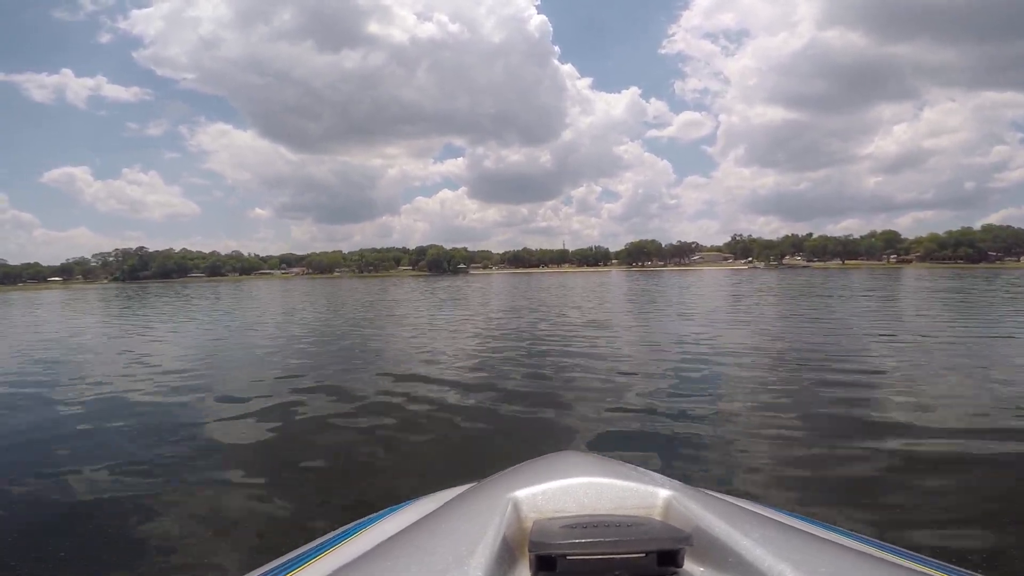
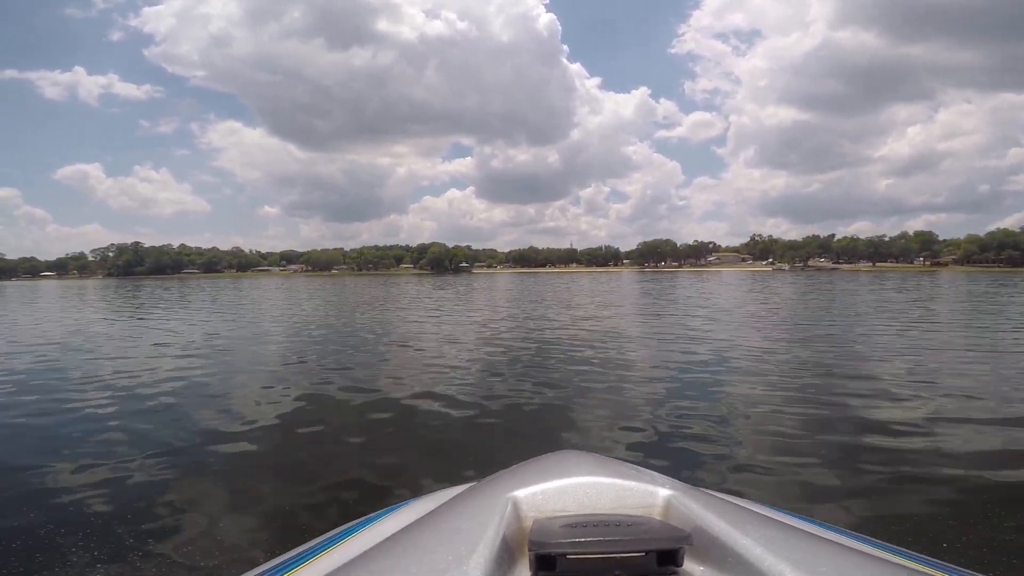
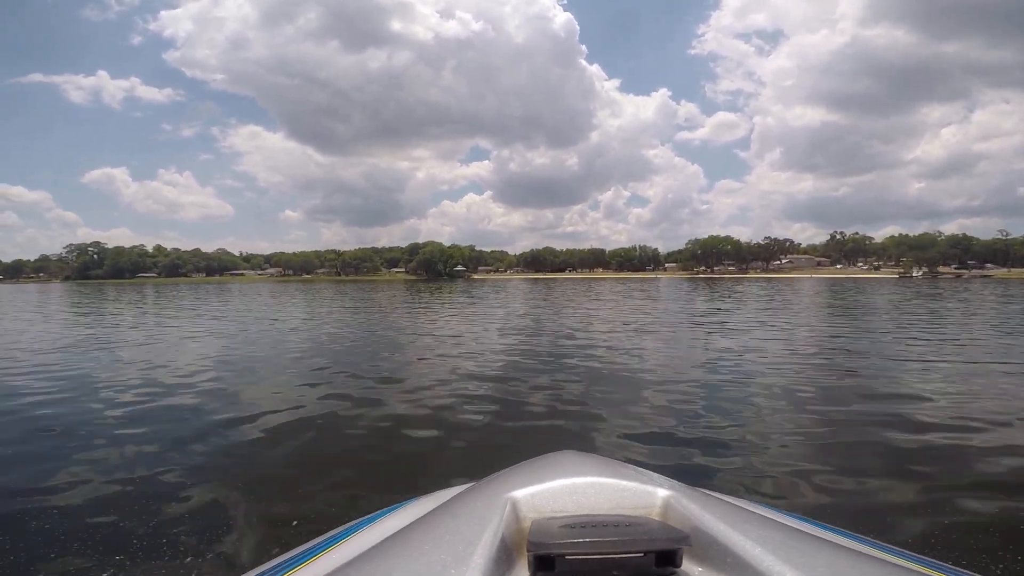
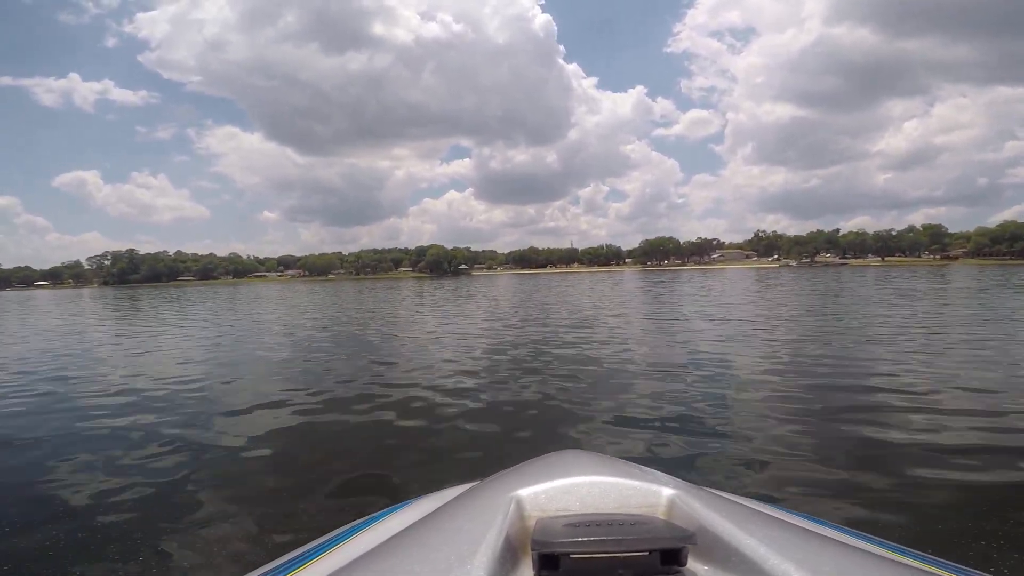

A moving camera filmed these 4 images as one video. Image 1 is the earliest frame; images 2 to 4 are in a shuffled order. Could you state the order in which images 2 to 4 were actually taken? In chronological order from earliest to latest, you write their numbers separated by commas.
2, 4, 3
